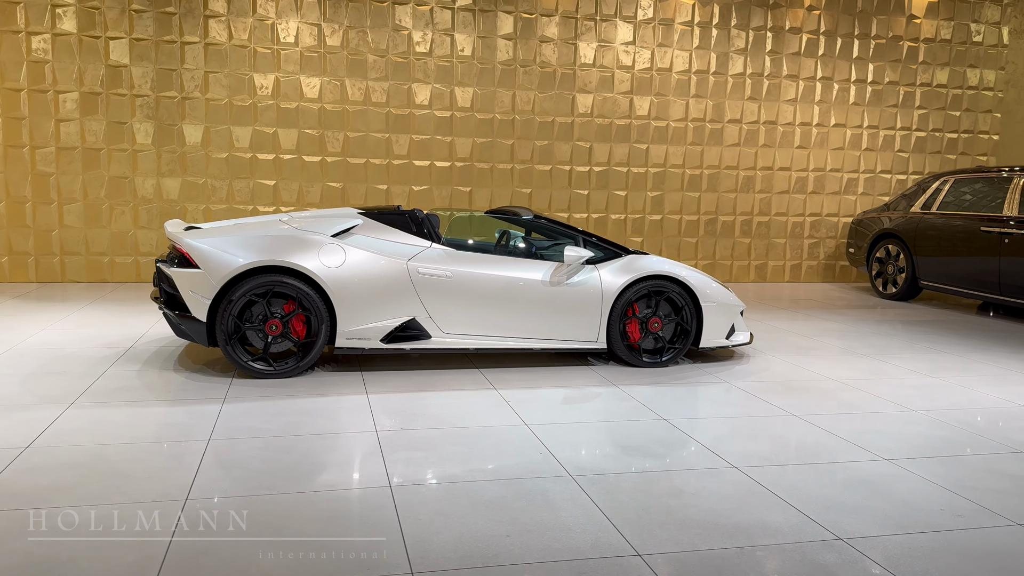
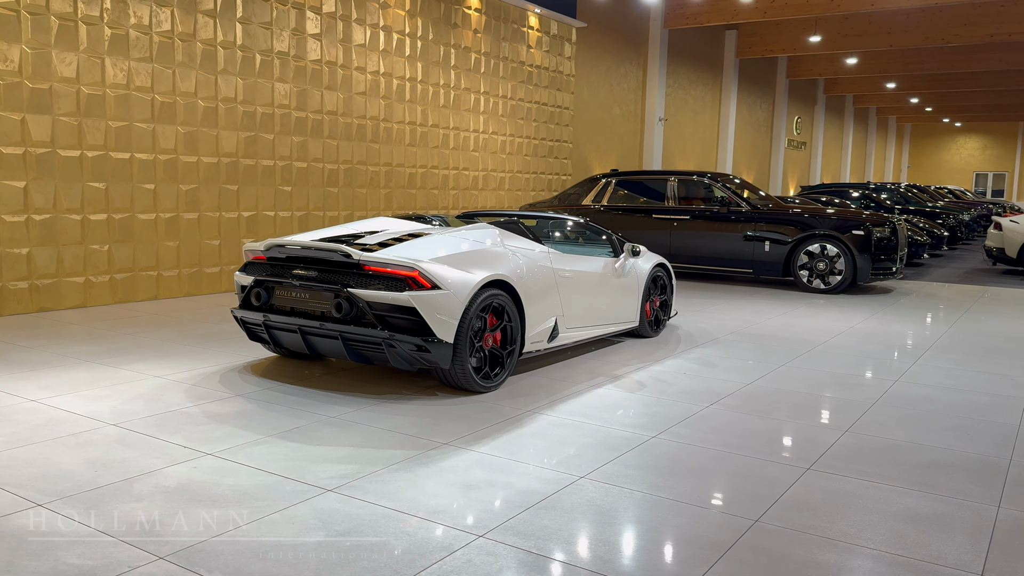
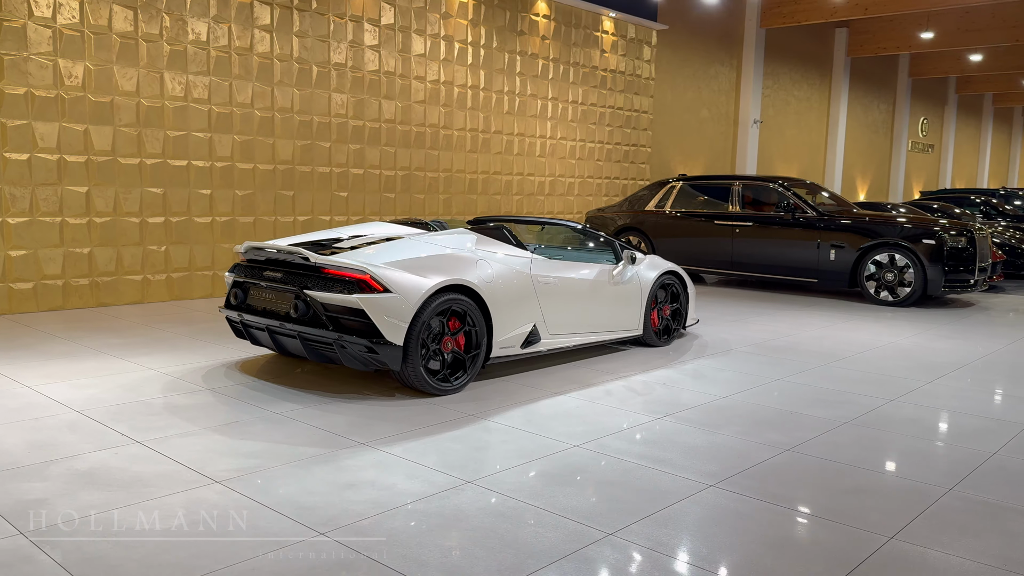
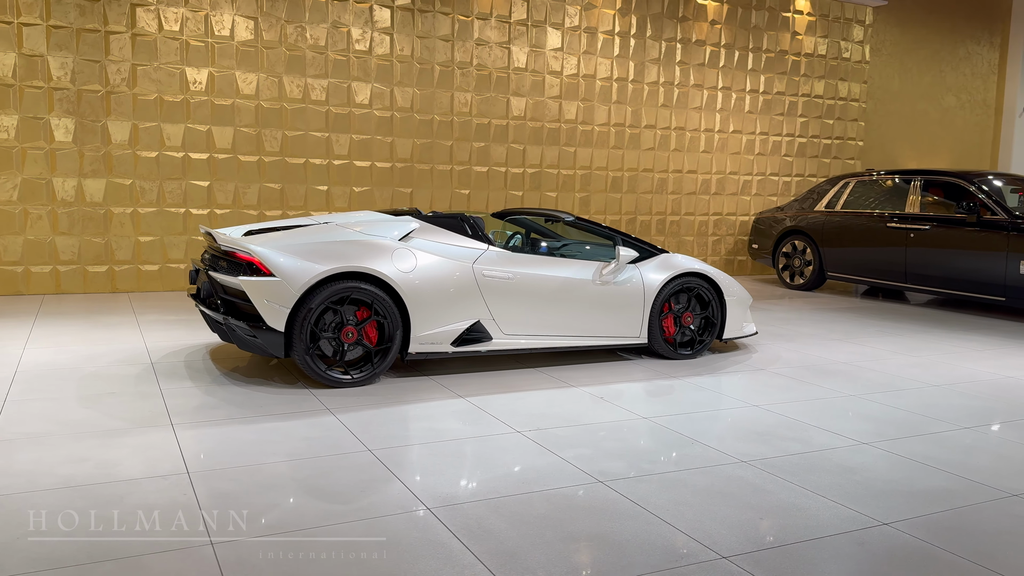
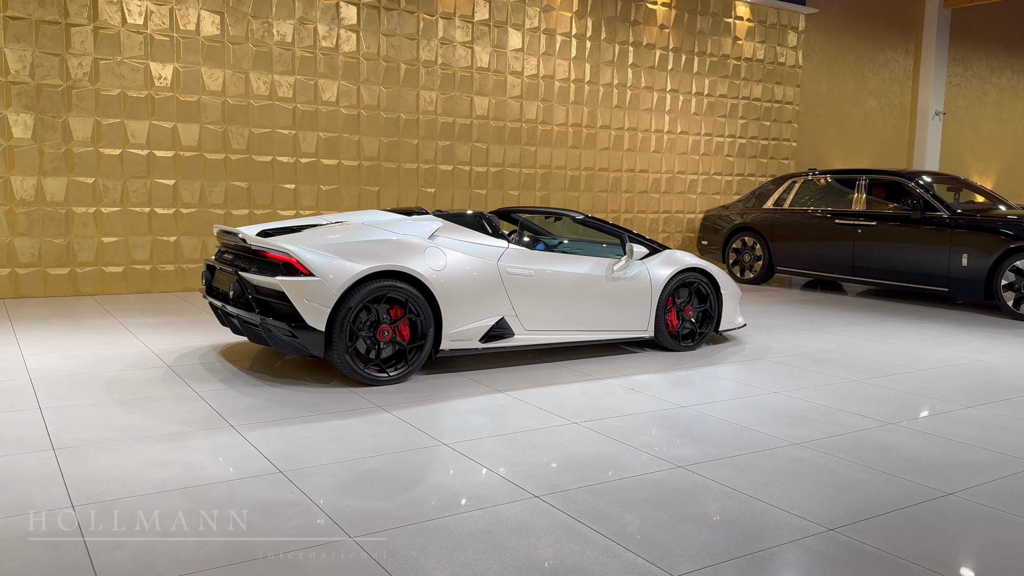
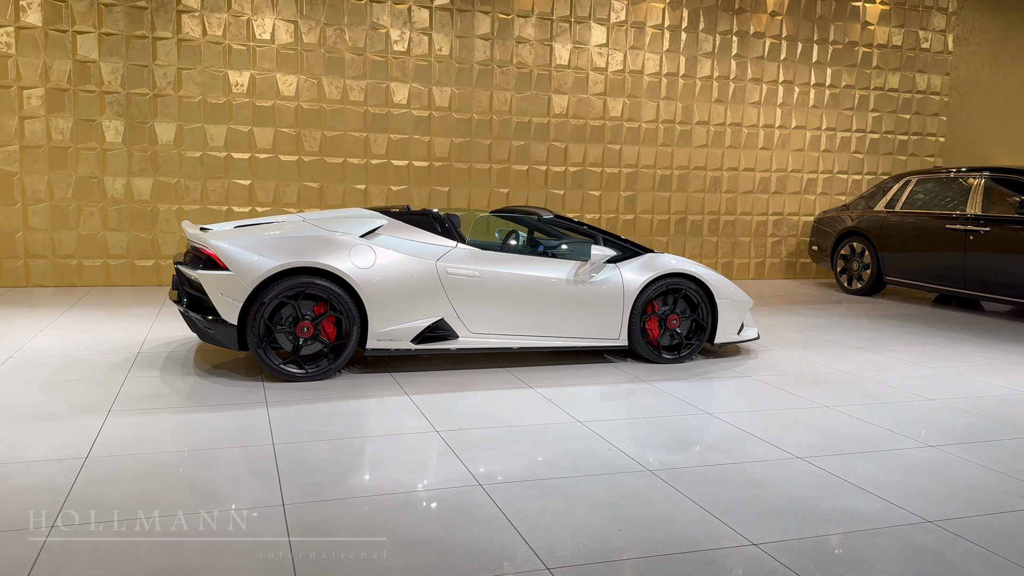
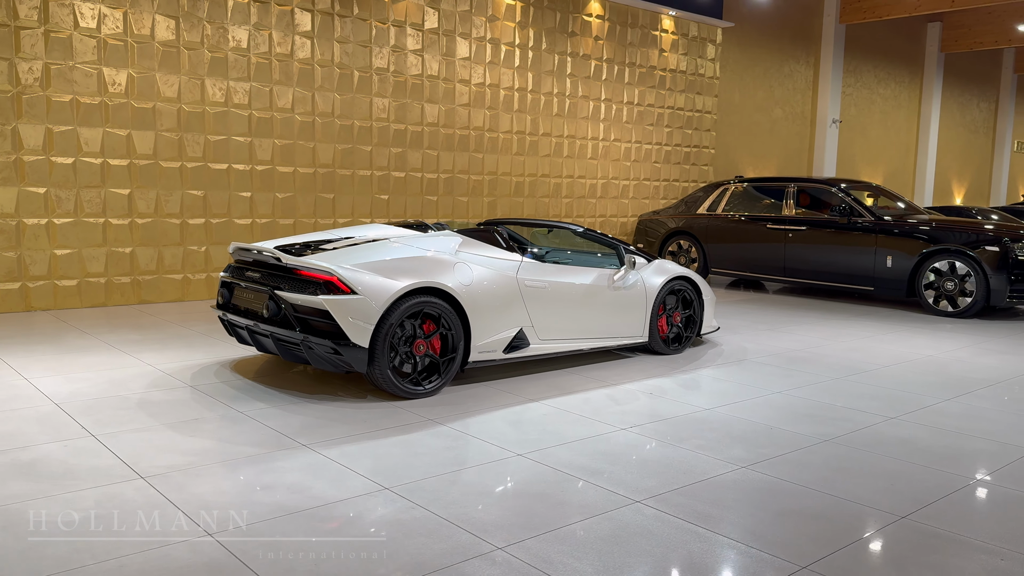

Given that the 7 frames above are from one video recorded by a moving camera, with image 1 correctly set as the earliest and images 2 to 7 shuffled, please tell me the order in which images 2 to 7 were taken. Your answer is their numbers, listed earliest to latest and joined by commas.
6, 4, 5, 7, 3, 2
